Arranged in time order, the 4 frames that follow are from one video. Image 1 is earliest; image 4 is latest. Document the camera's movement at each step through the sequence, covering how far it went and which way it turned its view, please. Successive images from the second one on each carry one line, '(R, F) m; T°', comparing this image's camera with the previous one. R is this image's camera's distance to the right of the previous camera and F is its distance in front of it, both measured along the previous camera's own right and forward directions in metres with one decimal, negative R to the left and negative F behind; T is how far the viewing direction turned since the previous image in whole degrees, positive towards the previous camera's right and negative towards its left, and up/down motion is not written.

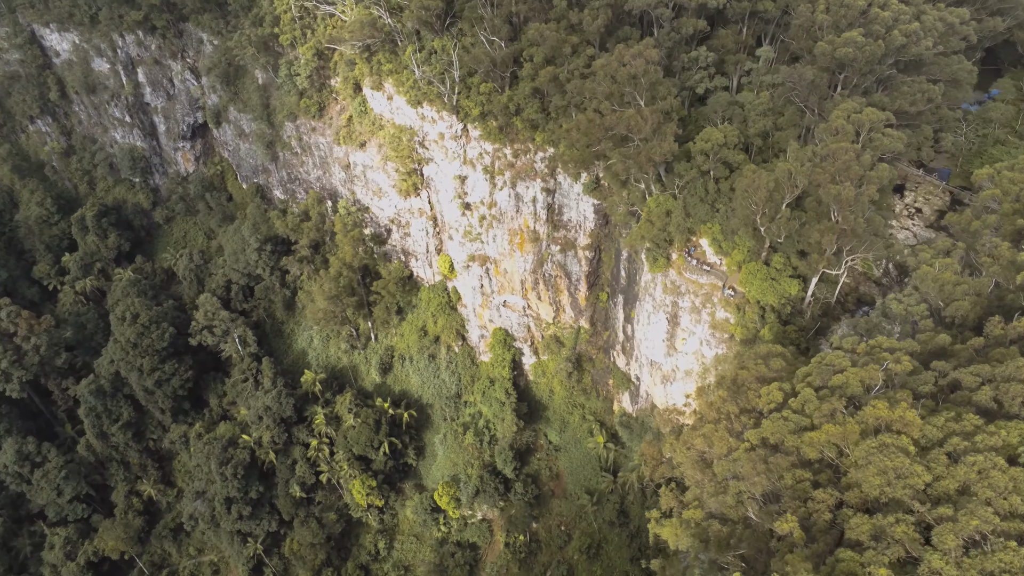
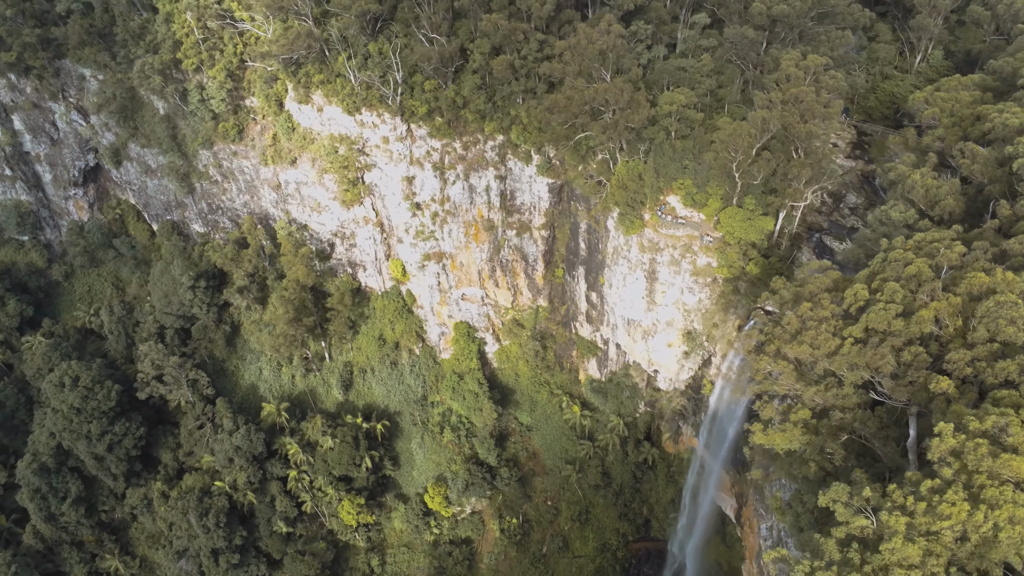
(-4.5, -0.3) m; +11°
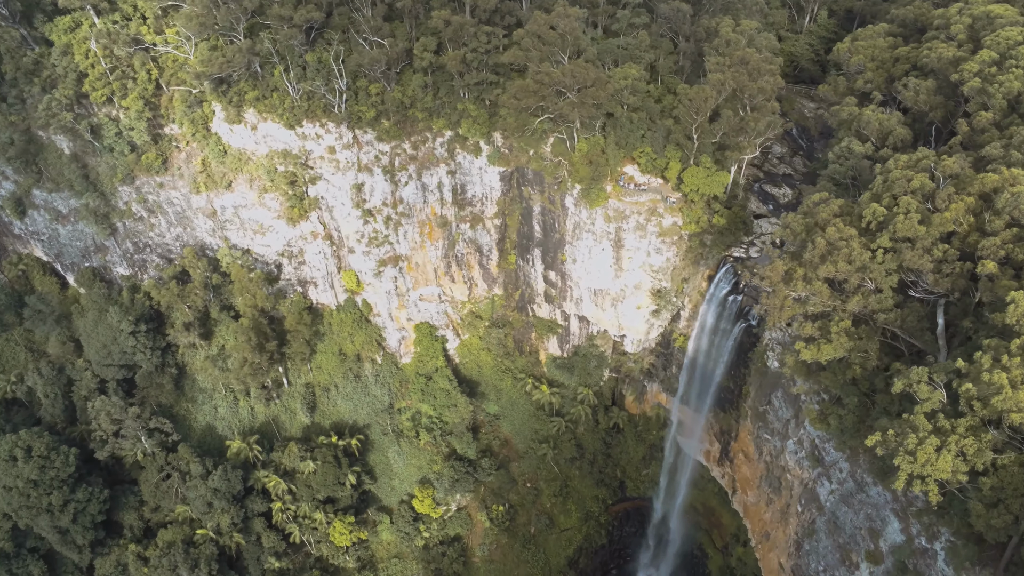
(-4.1, -0.3) m; +11°
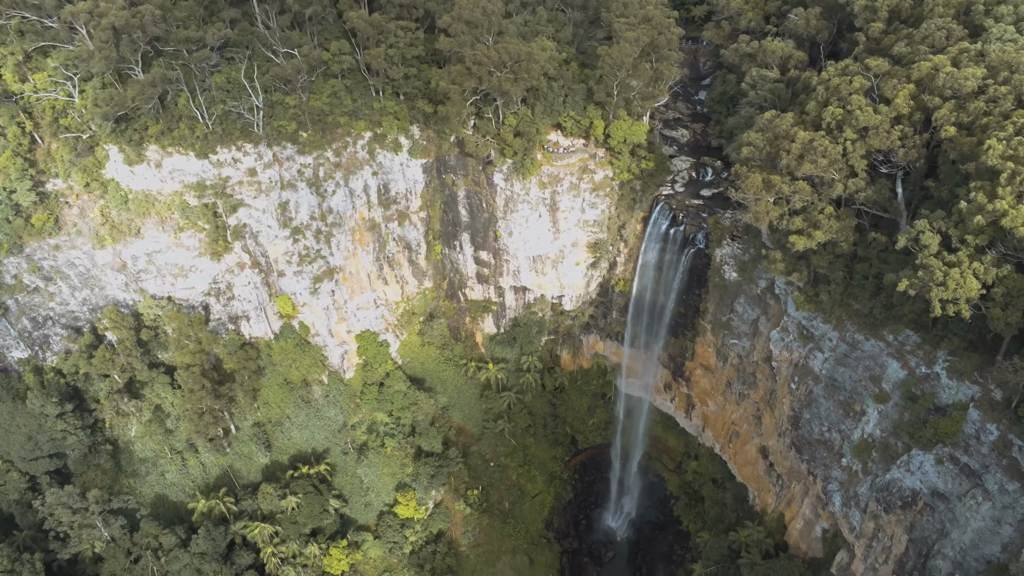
(-5.7, -0.3) m; +15°
